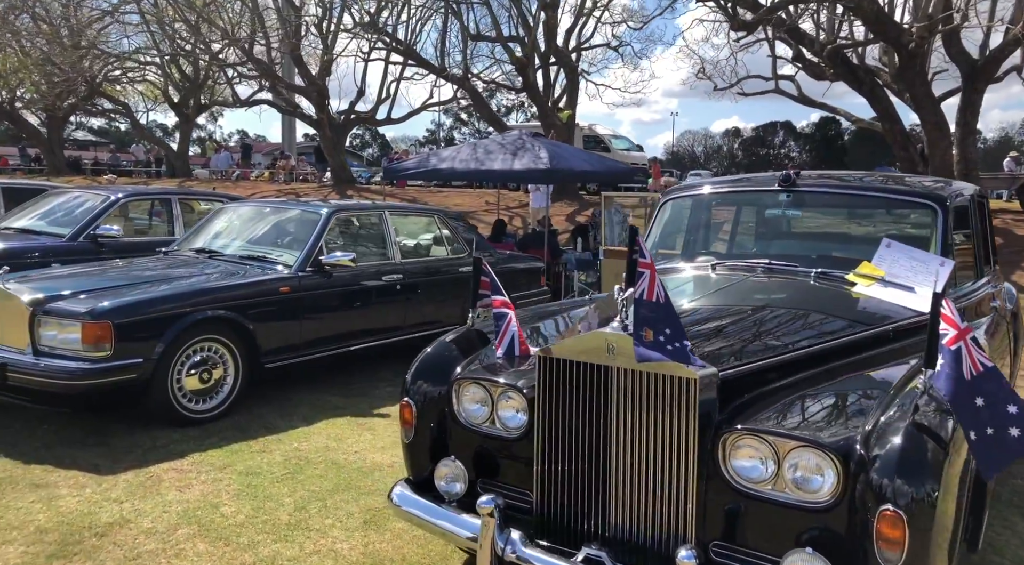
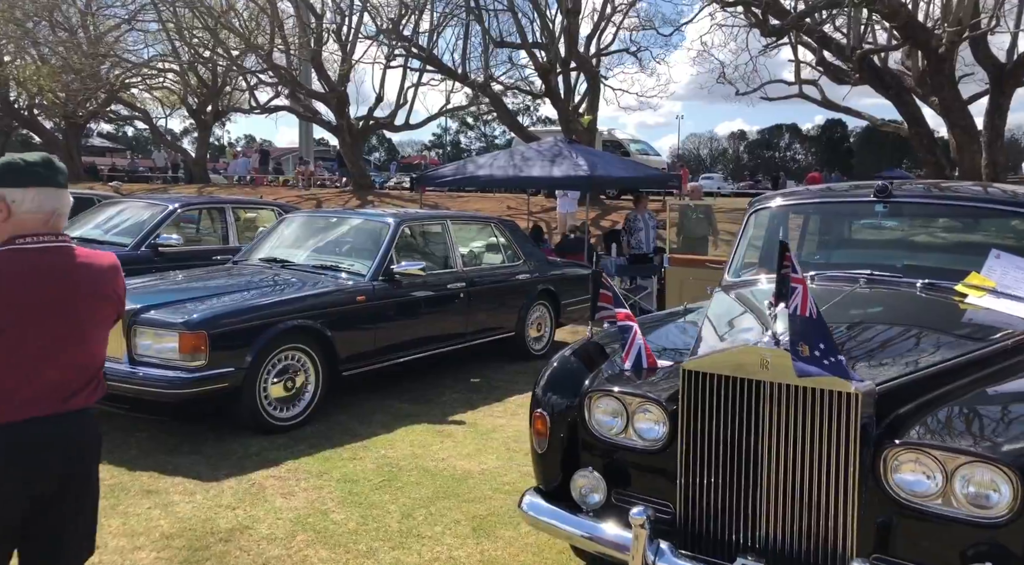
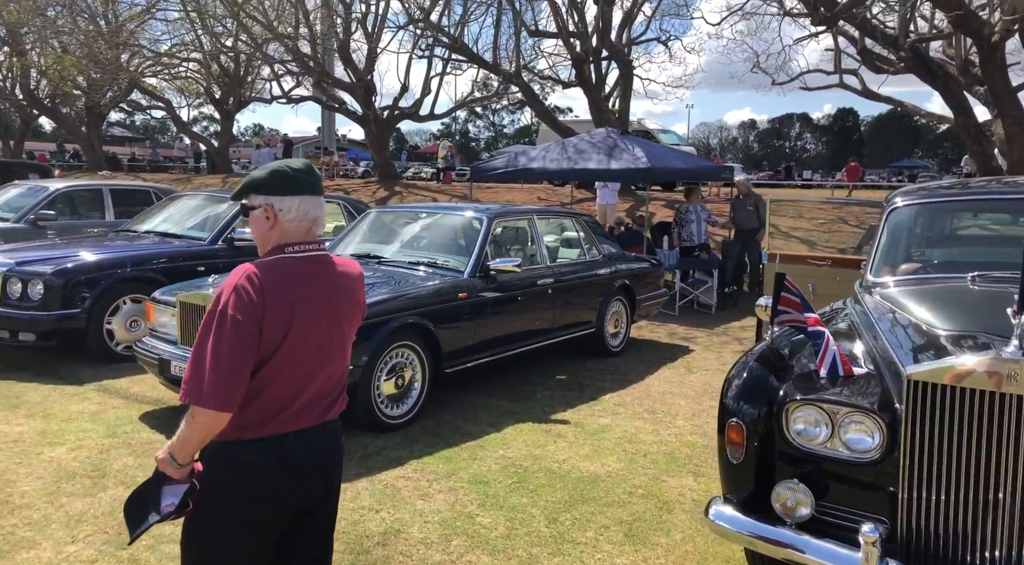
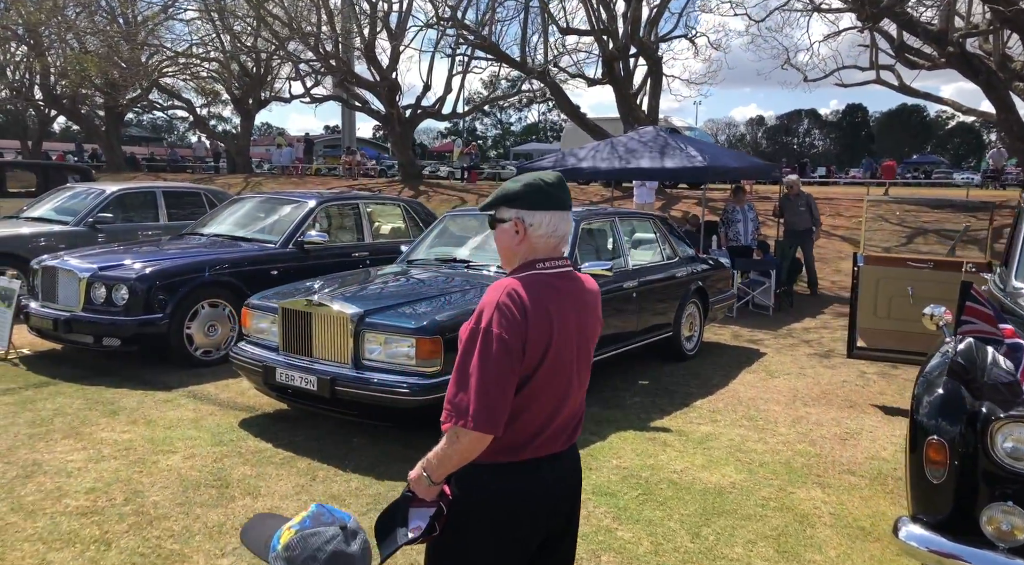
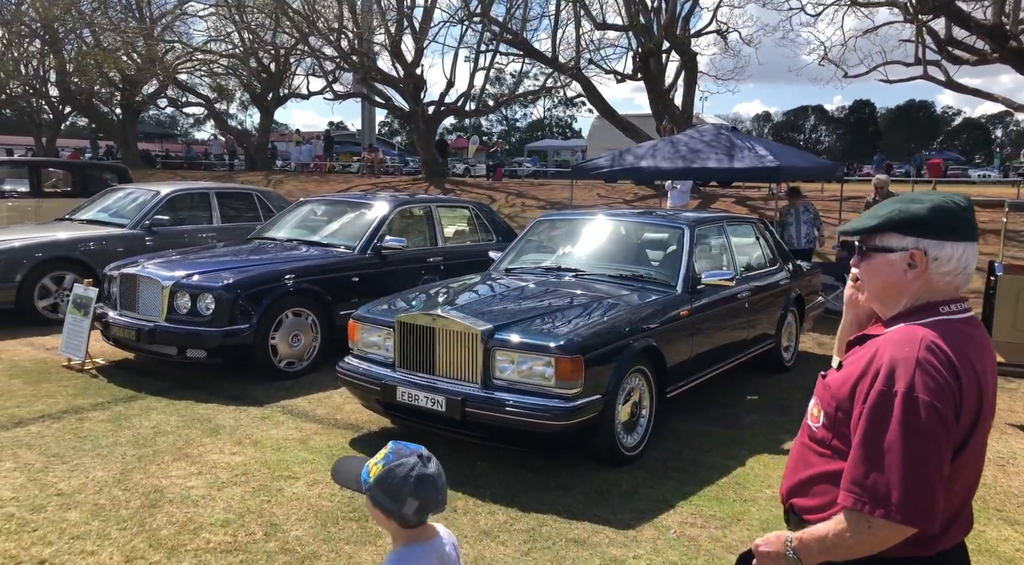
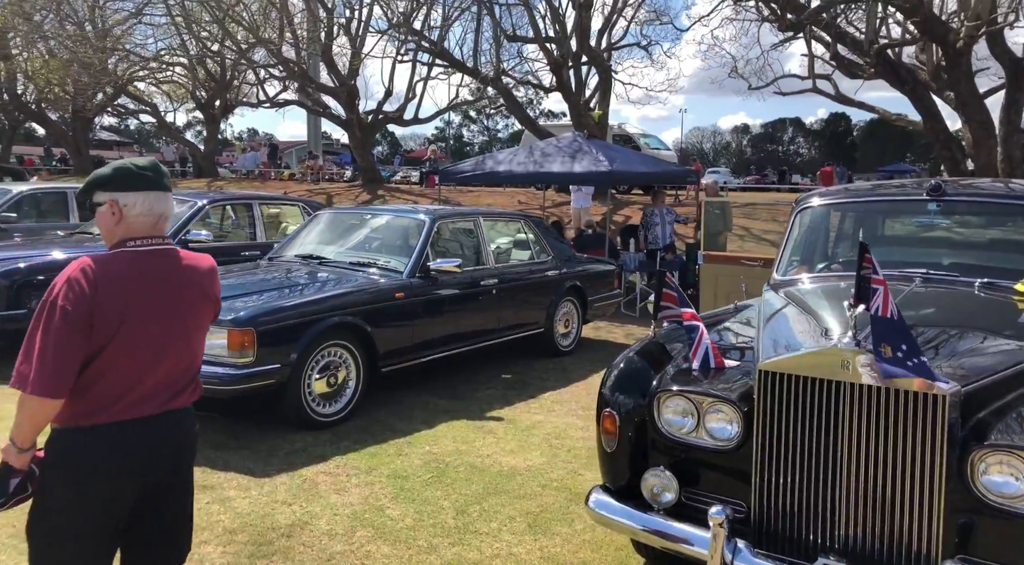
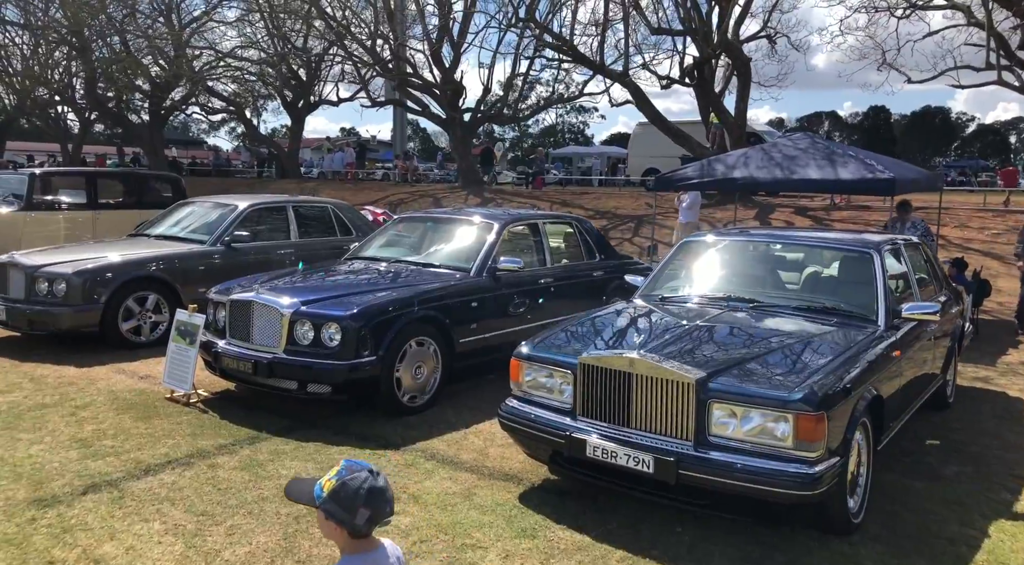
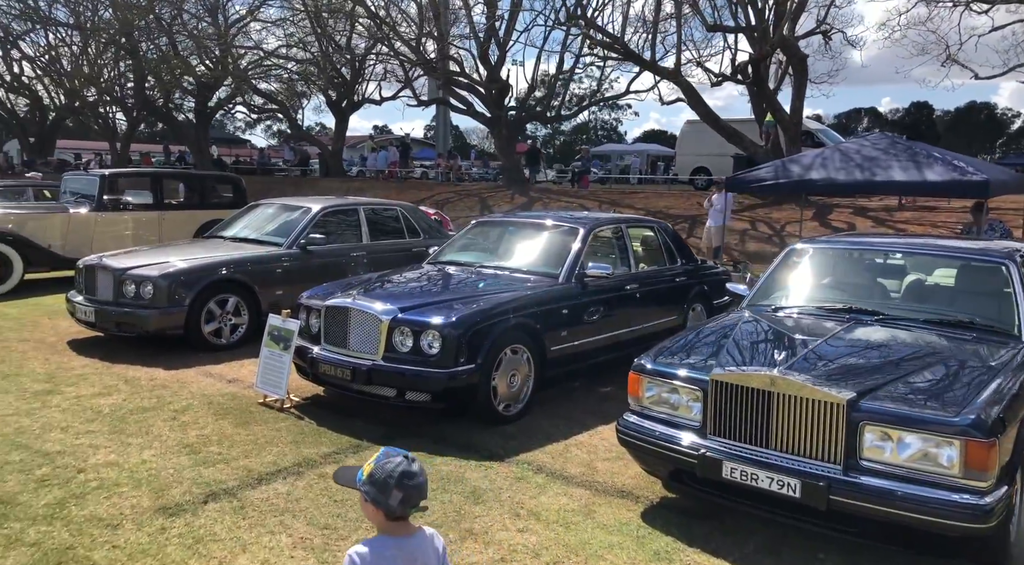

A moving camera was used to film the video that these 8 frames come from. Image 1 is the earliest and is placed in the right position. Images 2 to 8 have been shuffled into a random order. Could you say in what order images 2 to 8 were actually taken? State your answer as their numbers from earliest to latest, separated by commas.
2, 6, 3, 4, 5, 7, 8
